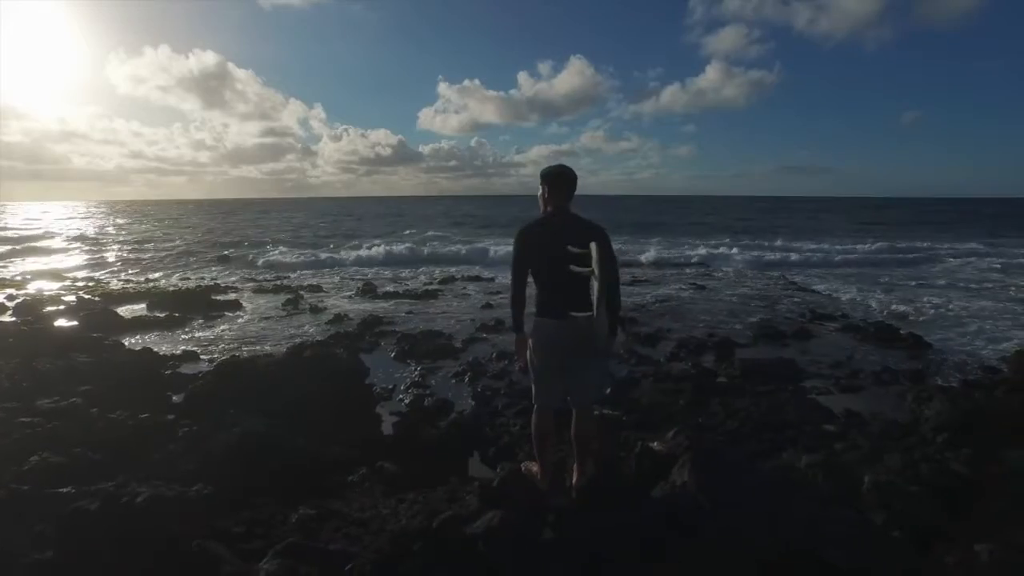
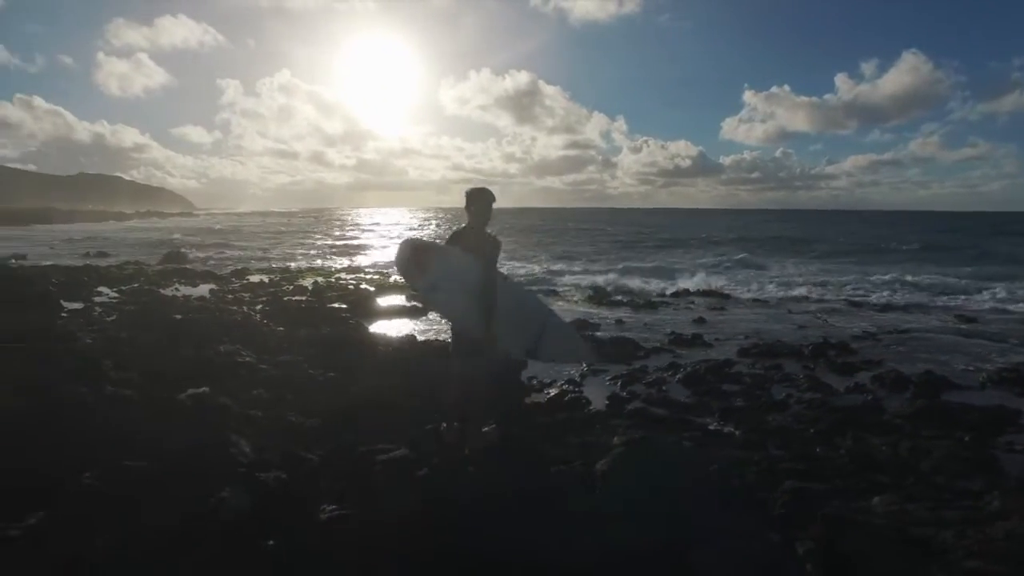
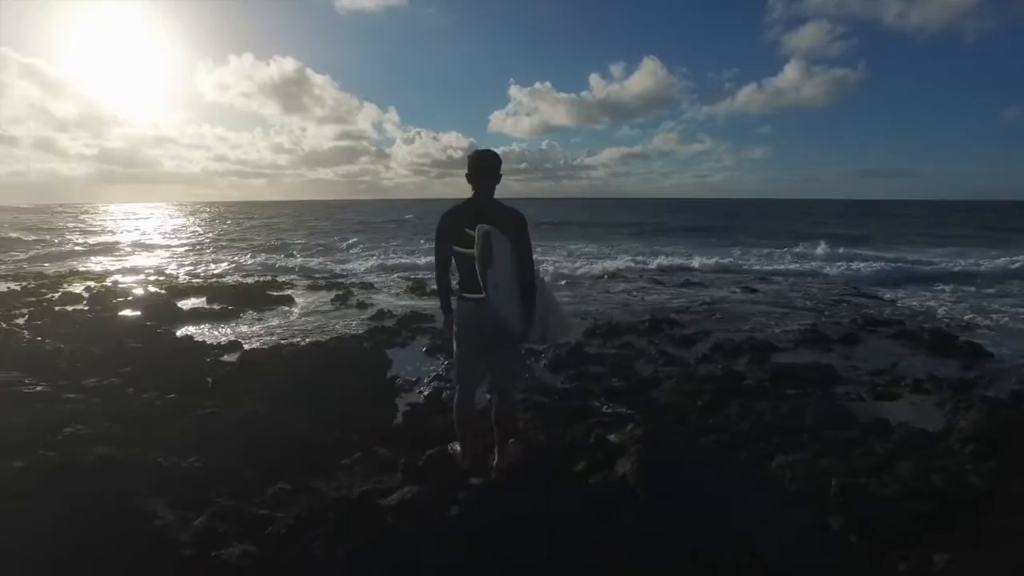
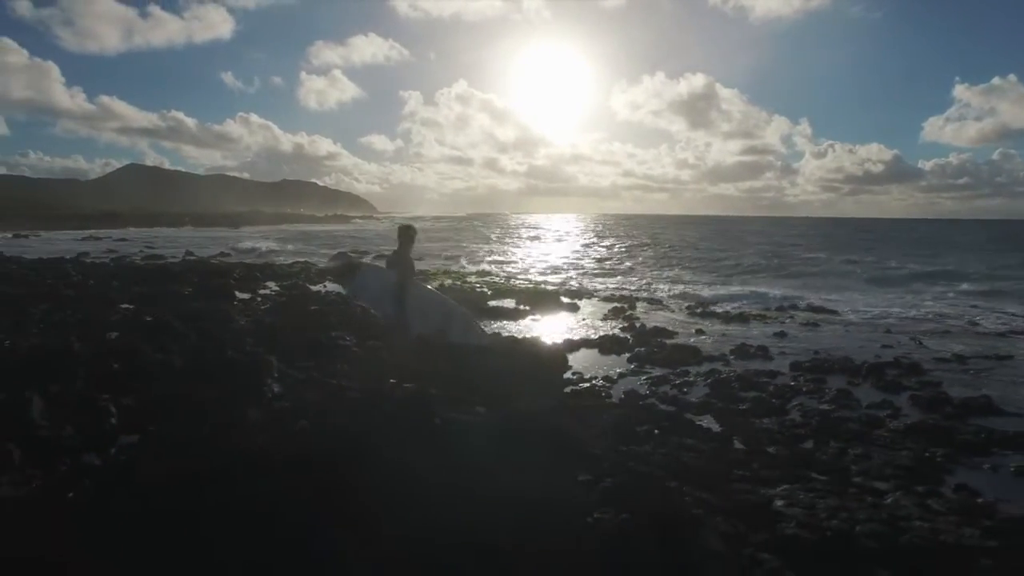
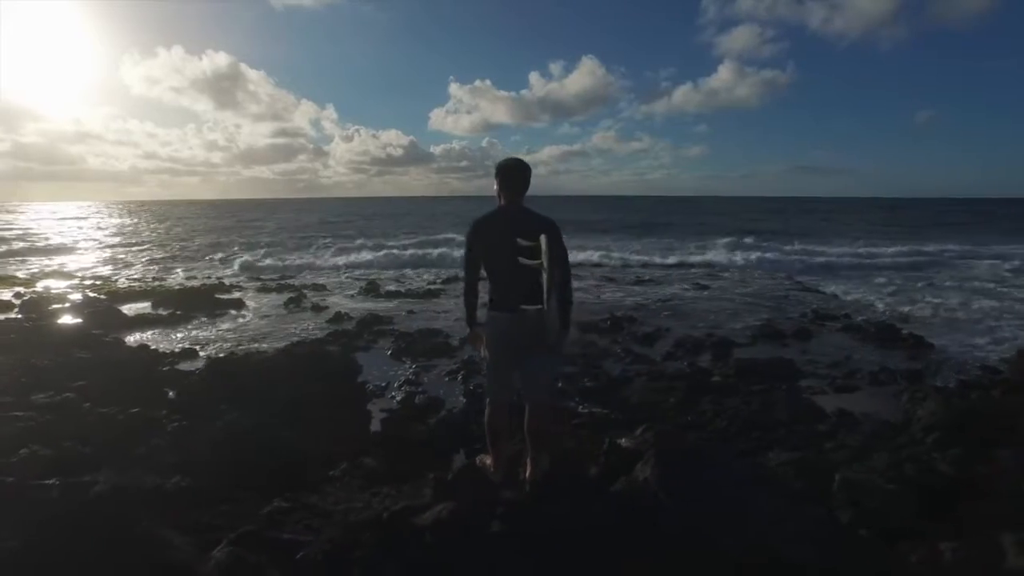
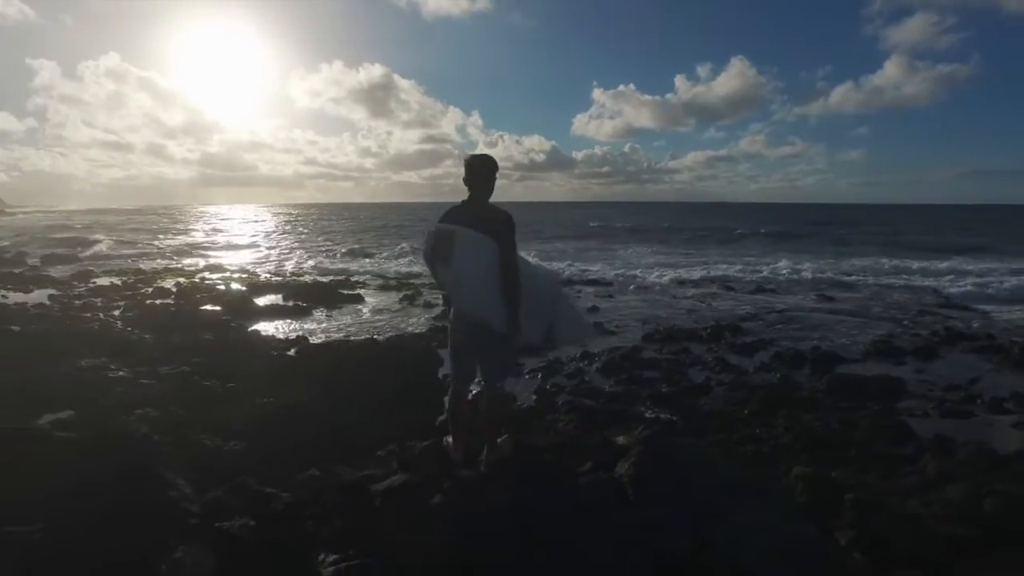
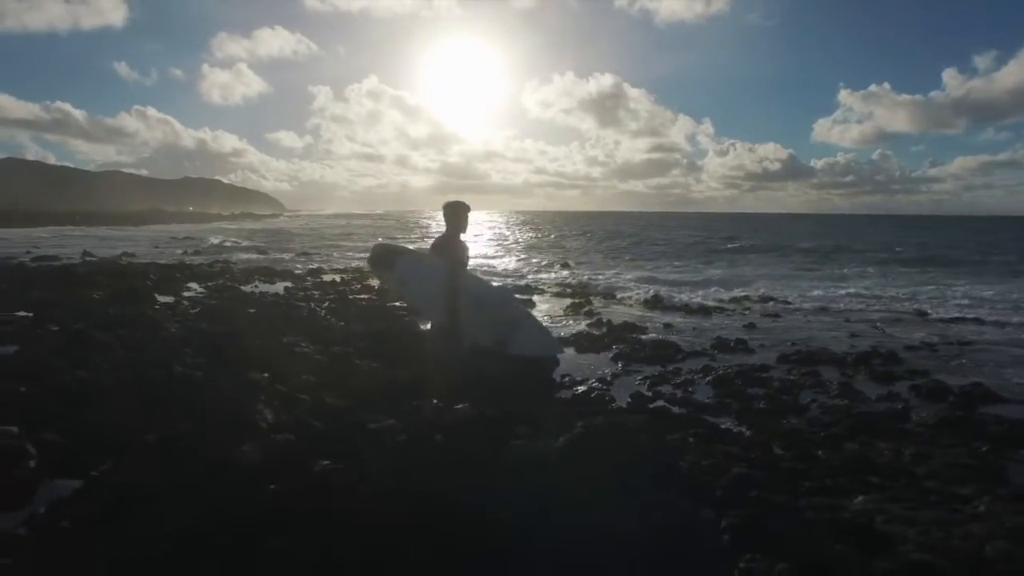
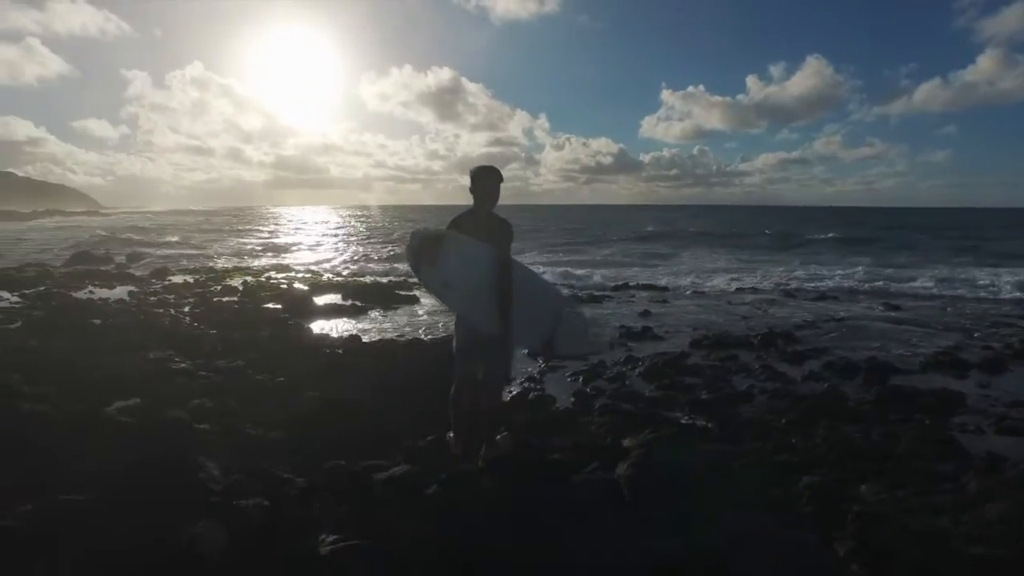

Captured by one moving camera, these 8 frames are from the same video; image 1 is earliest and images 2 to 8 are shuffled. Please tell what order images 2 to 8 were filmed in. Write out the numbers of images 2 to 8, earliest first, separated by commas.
5, 3, 6, 8, 2, 7, 4
